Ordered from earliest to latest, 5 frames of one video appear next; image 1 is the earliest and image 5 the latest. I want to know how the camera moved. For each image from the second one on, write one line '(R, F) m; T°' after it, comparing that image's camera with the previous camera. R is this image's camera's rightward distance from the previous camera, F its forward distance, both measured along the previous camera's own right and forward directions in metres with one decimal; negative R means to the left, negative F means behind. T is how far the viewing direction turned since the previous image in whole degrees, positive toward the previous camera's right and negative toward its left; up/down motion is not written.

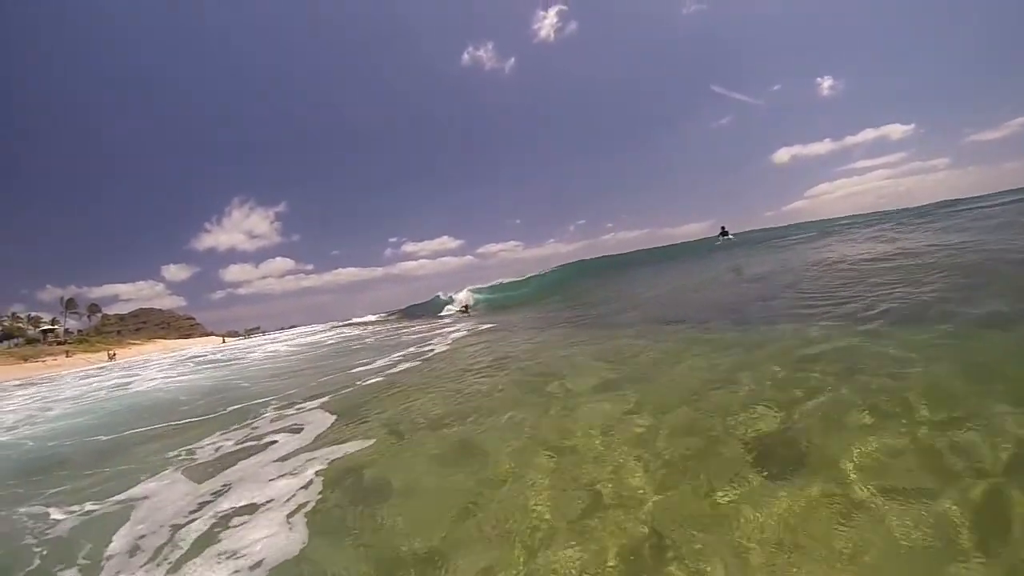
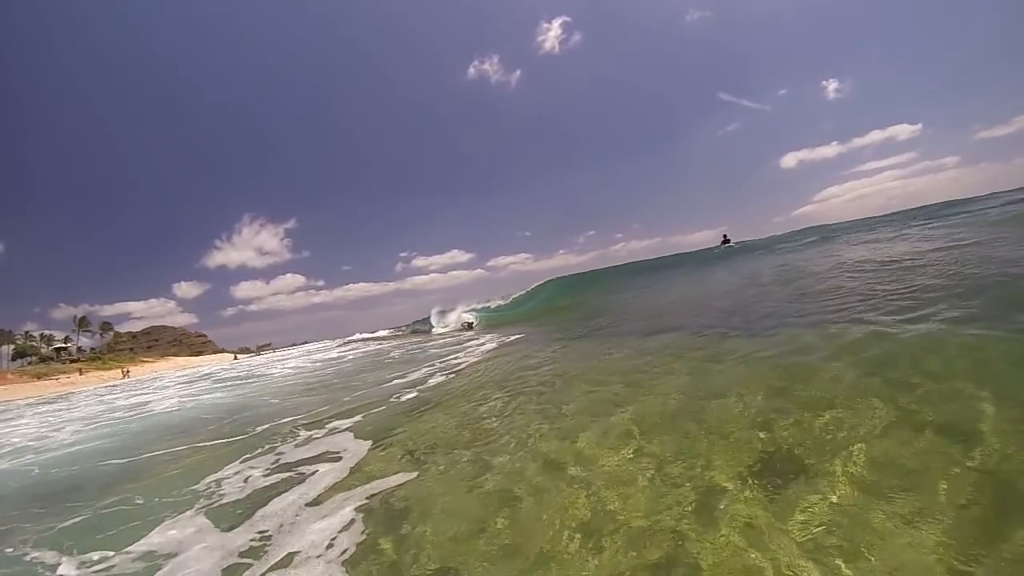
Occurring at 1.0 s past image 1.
(-0.2, +0.3) m; -1°
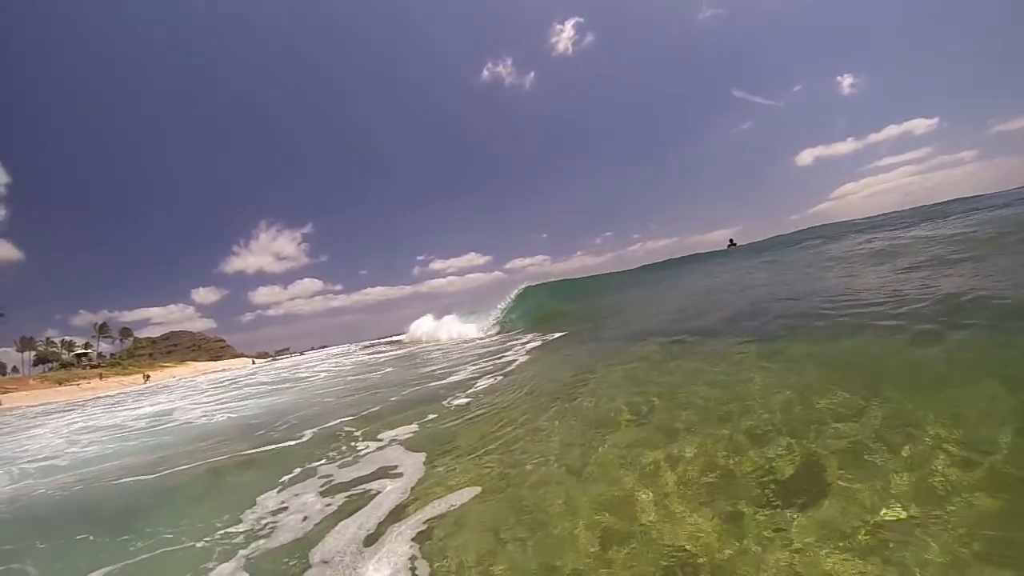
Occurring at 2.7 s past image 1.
(-0.4, +0.5) m; -1°
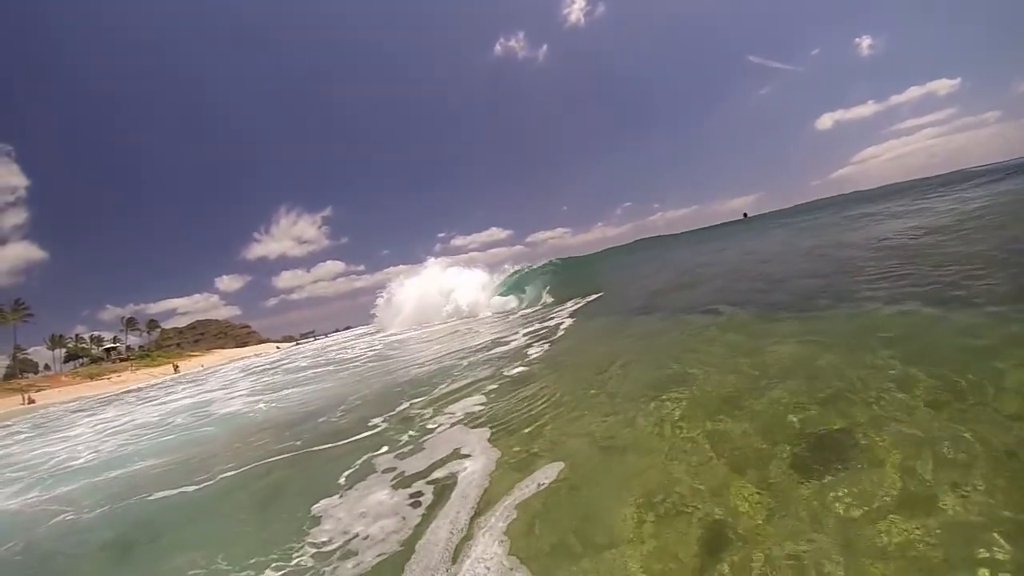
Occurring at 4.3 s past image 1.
(-0.8, +1.0) m; -2°
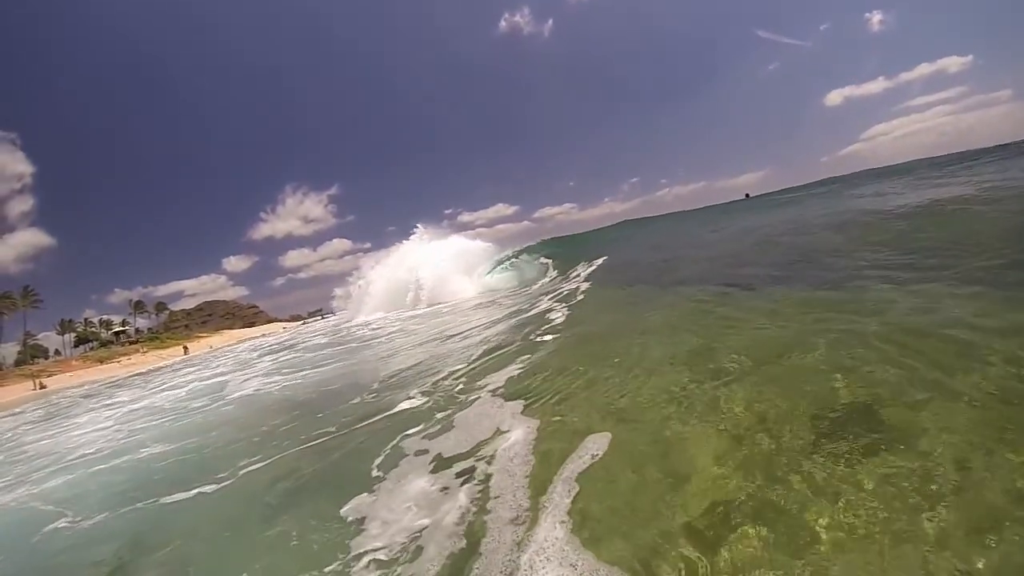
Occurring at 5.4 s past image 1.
(-0.4, +0.5) m; -1°
